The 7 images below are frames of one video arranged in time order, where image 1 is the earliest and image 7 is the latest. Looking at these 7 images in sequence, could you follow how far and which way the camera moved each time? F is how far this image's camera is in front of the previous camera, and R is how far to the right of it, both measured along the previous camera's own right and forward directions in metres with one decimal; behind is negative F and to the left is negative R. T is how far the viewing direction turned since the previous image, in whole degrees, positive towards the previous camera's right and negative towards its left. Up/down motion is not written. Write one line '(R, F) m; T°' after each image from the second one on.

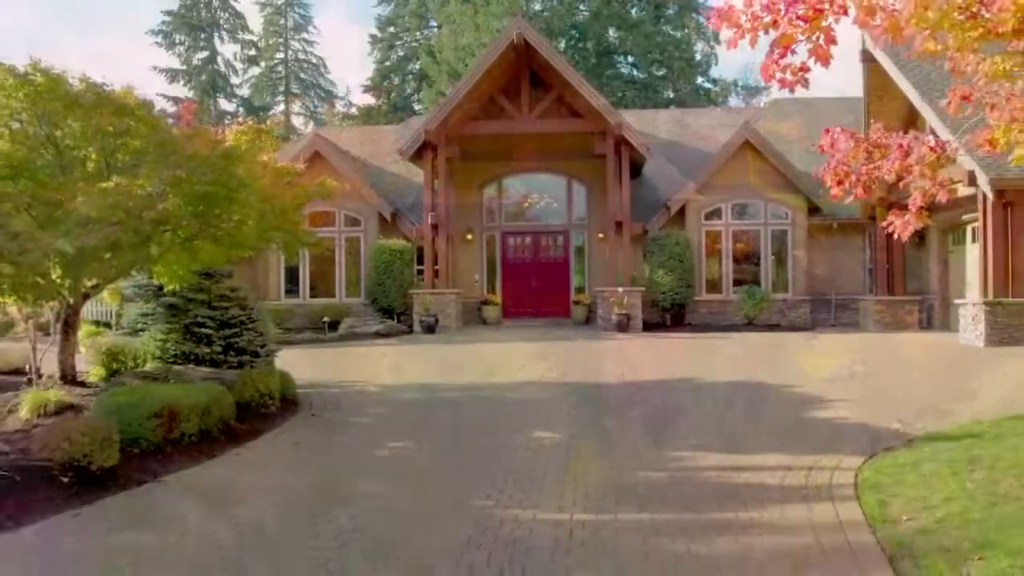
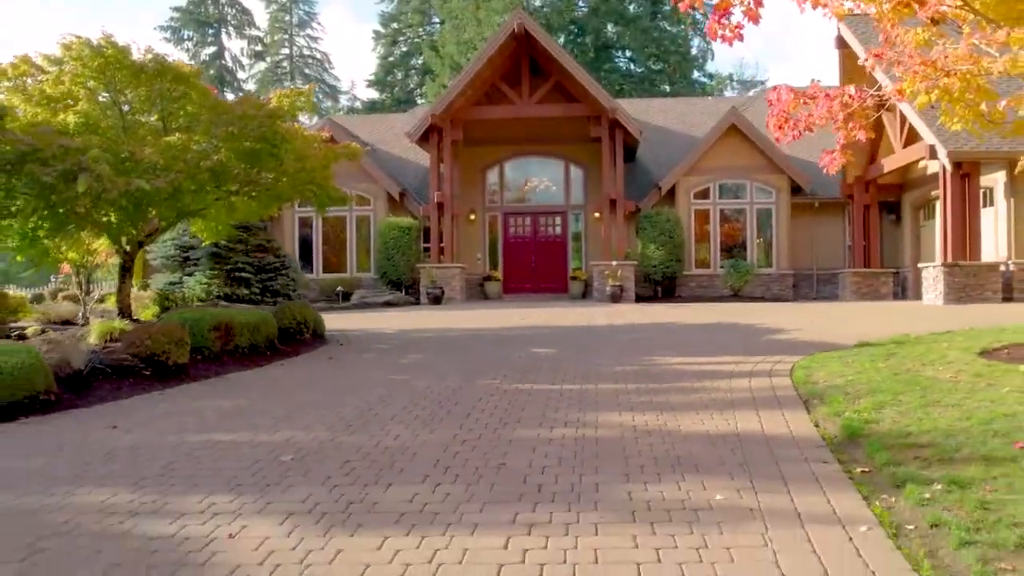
(0.0, -1.5) m; 0°
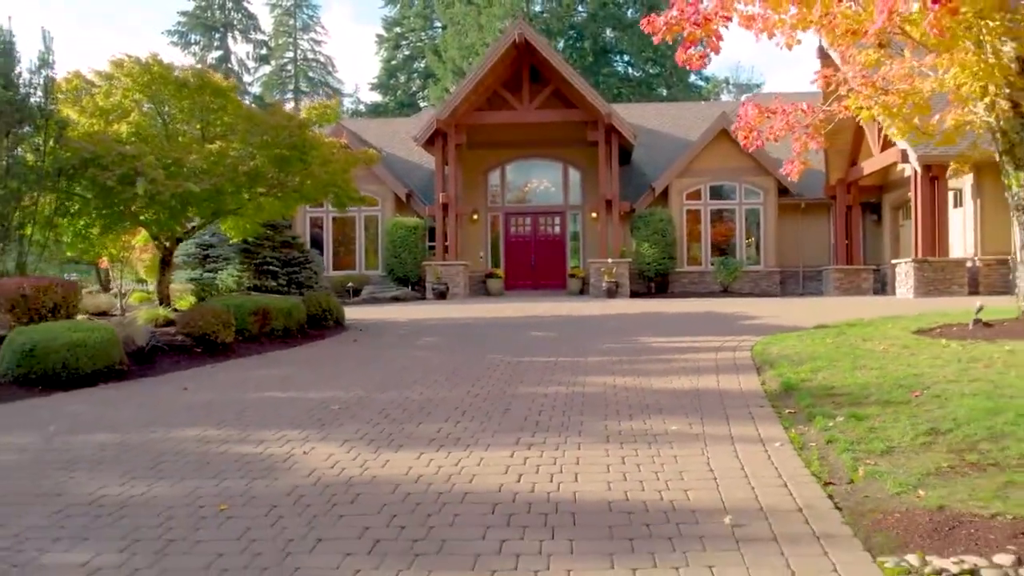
(0.0, -1.3) m; 0°
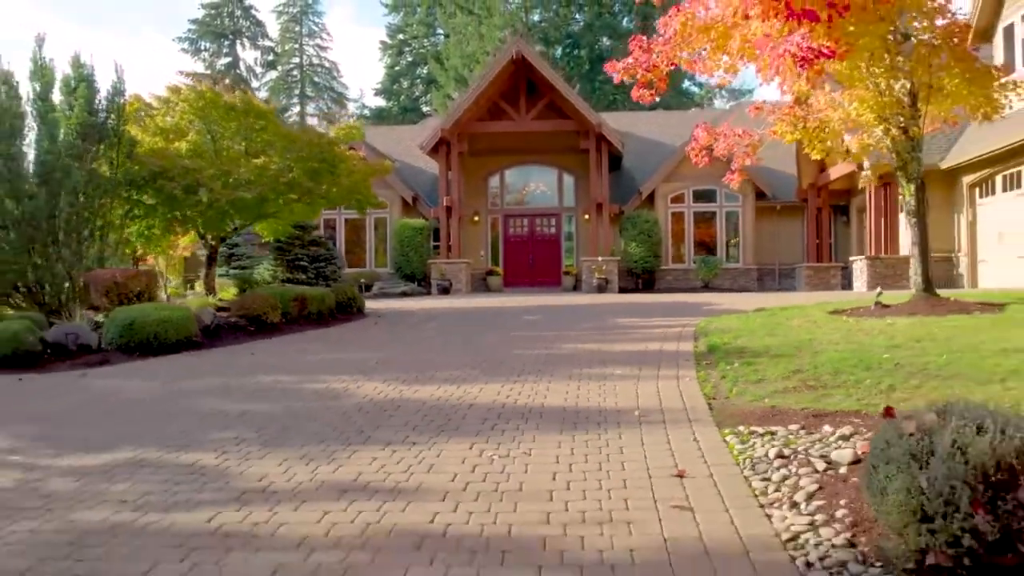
(+0.1, -2.2) m; 0°
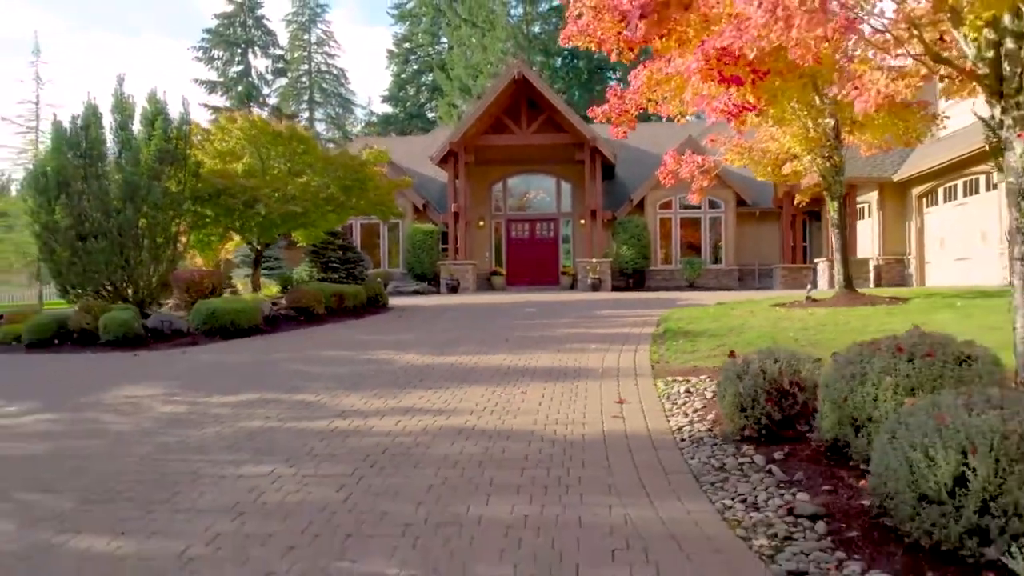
(0.0, -2.6) m; 0°
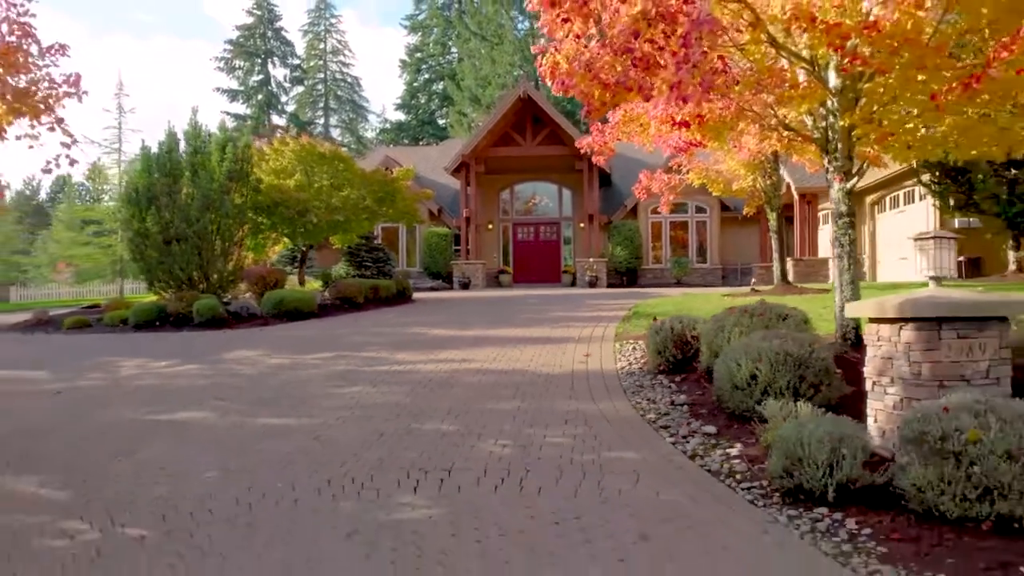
(+0.1, -3.3) m; 0°
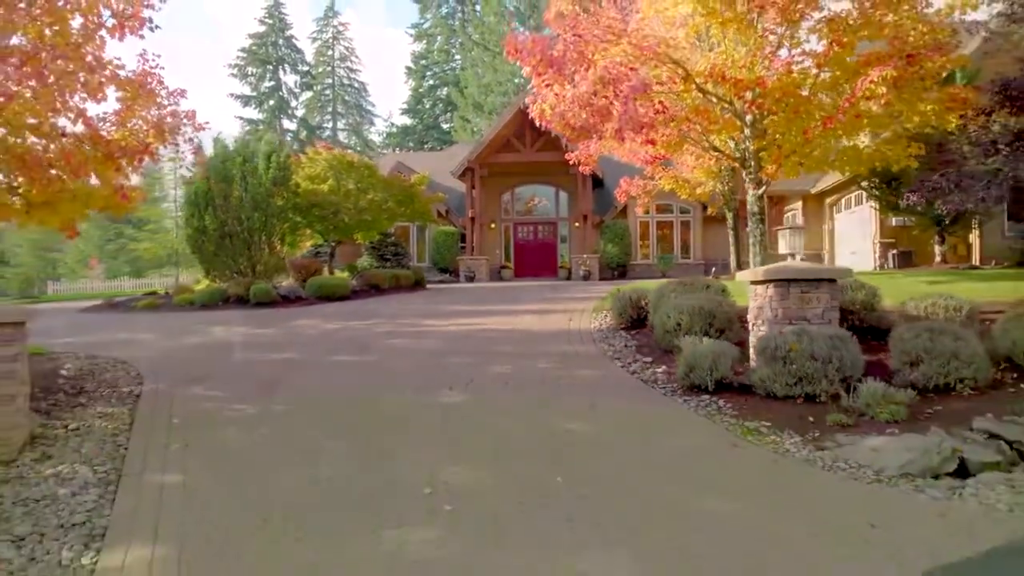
(0.0, -3.3) m; 0°
